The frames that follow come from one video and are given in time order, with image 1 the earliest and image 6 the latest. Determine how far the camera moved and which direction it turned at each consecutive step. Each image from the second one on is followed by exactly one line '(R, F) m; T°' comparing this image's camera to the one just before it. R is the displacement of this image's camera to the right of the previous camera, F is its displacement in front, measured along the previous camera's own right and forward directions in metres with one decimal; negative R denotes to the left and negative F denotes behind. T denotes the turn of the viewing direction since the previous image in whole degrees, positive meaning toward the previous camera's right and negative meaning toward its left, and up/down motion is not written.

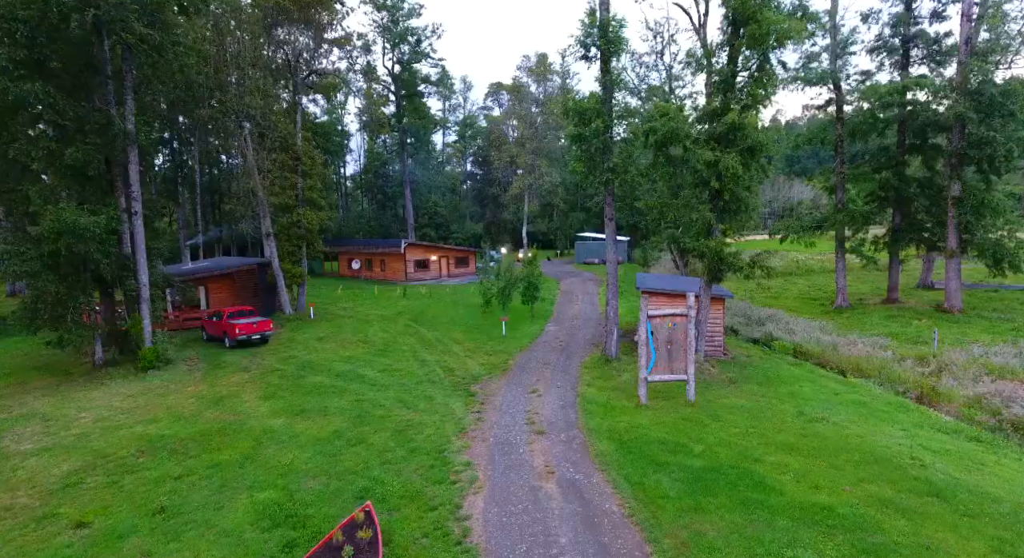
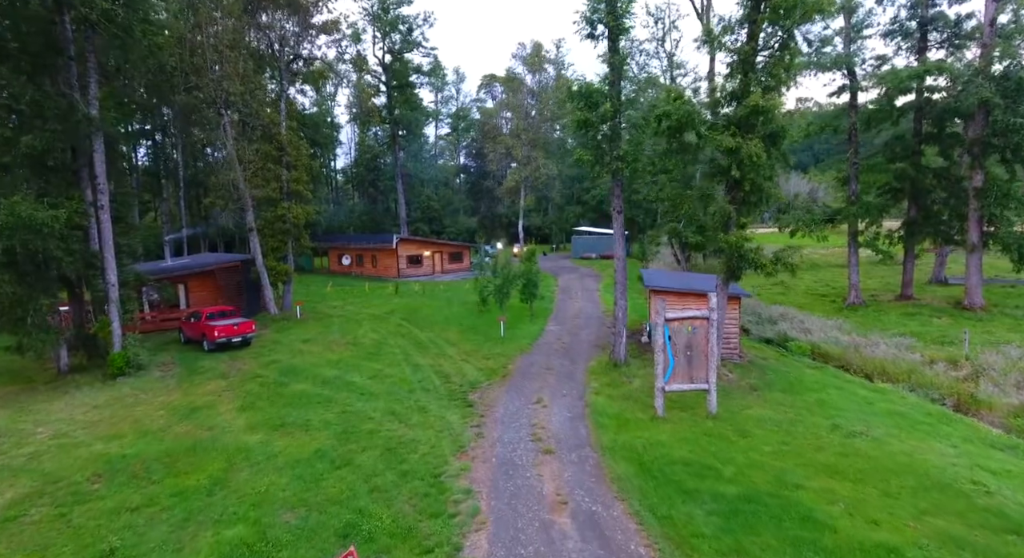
(-0.2, +1.5) m; +1°
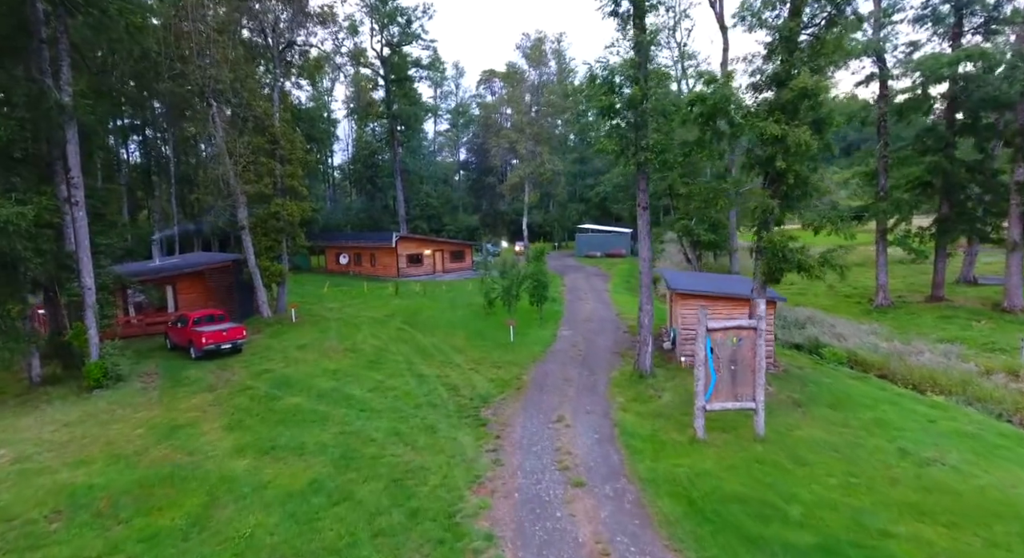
(-0.5, +1.6) m; 0°
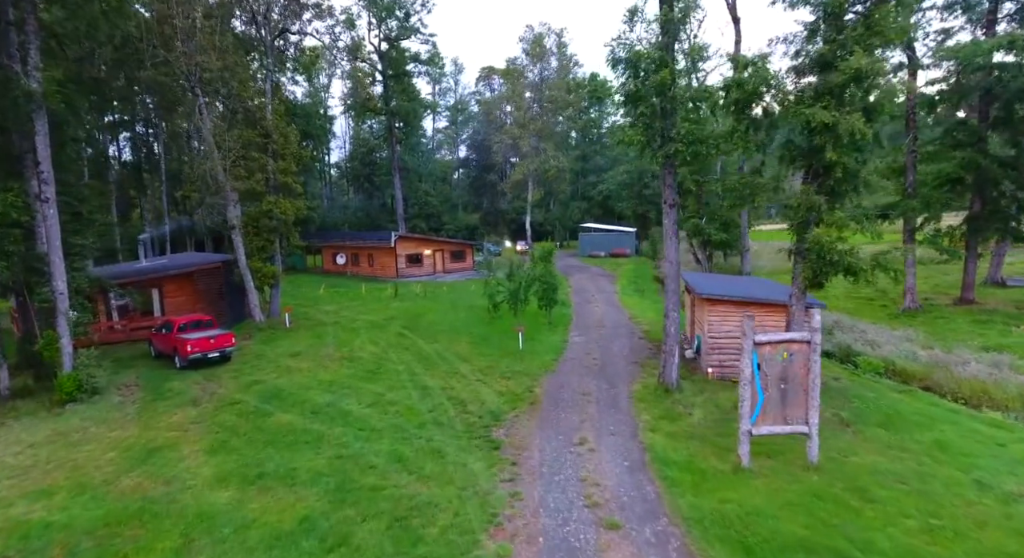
(-0.4, +1.4) m; 0°
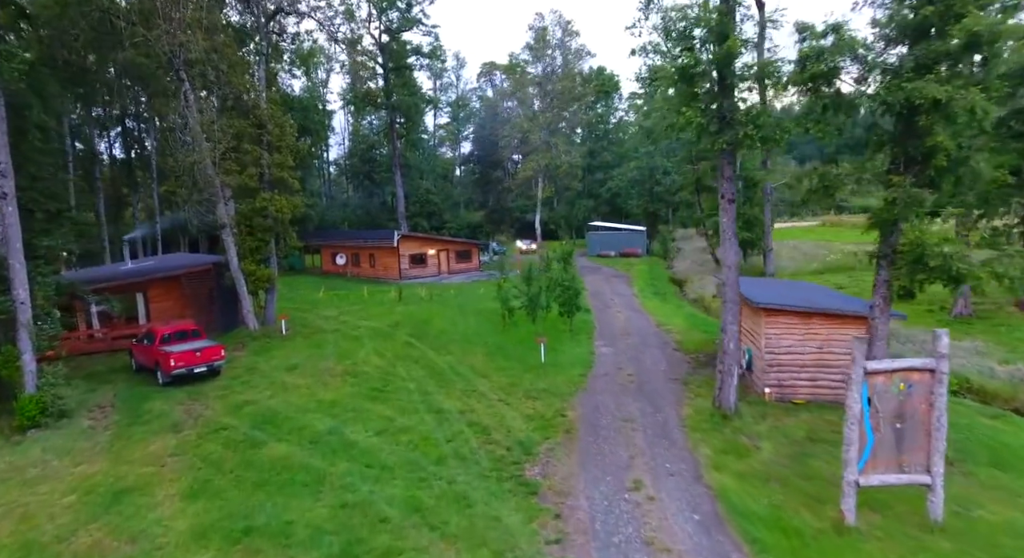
(-0.8, +2.0) m; 0°
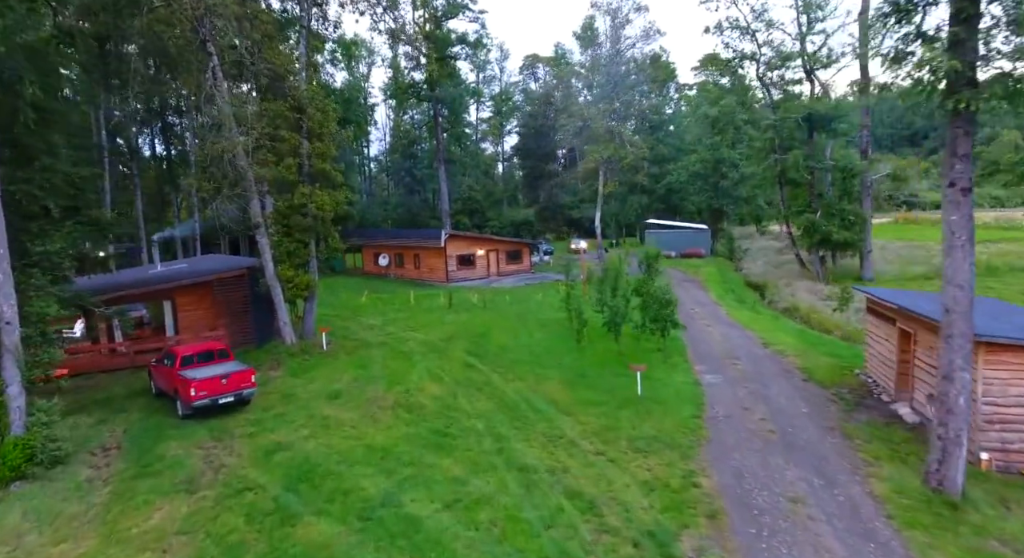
(-1.5, +3.4) m; -4°
